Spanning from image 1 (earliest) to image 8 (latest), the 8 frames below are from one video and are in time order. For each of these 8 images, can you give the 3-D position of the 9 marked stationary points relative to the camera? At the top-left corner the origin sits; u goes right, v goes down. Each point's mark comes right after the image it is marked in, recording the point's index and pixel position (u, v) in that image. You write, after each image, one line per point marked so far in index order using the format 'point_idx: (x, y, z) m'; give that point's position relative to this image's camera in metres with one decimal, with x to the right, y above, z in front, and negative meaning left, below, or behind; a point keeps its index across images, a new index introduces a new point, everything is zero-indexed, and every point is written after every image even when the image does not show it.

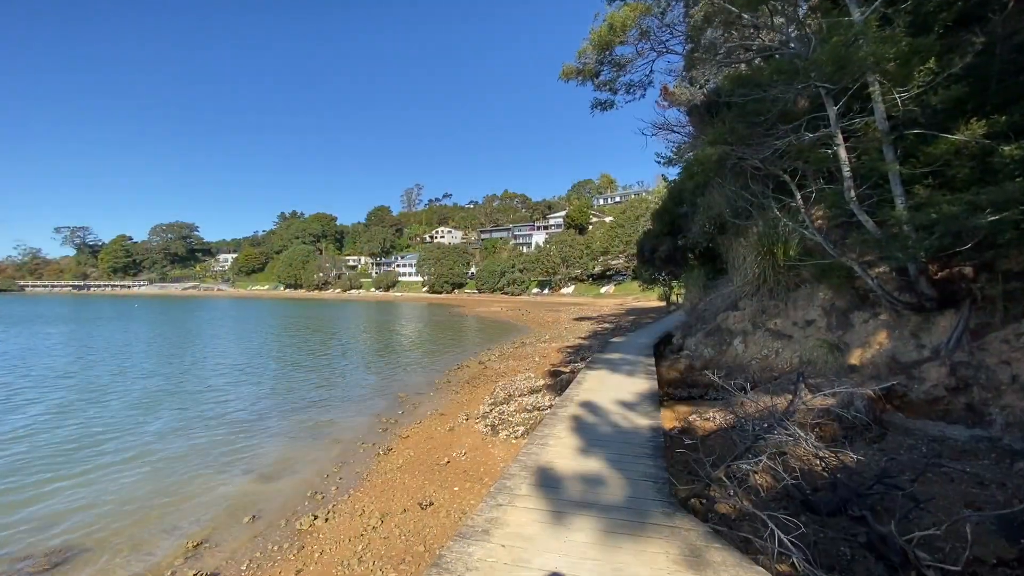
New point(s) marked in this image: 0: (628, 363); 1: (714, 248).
0: (+2.0, -1.4, +8.6) m
1: (+5.9, +1.2, +13.8) m
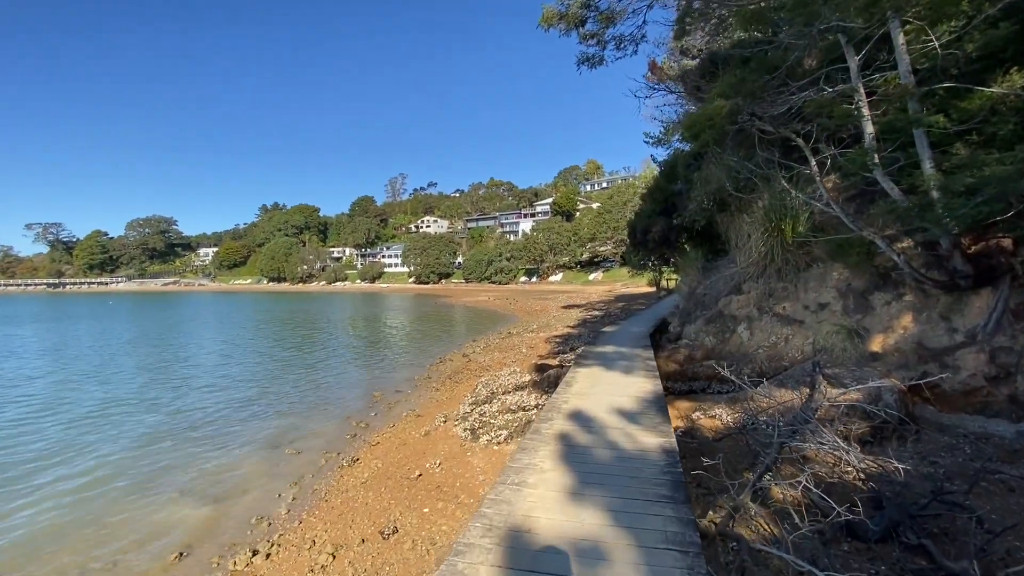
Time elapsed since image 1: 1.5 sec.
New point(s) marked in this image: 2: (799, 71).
0: (+1.7, -1.1, +7.5) m
1: (+5.4, +1.6, +12.8) m
2: (+4.9, +3.7, +8.1) m
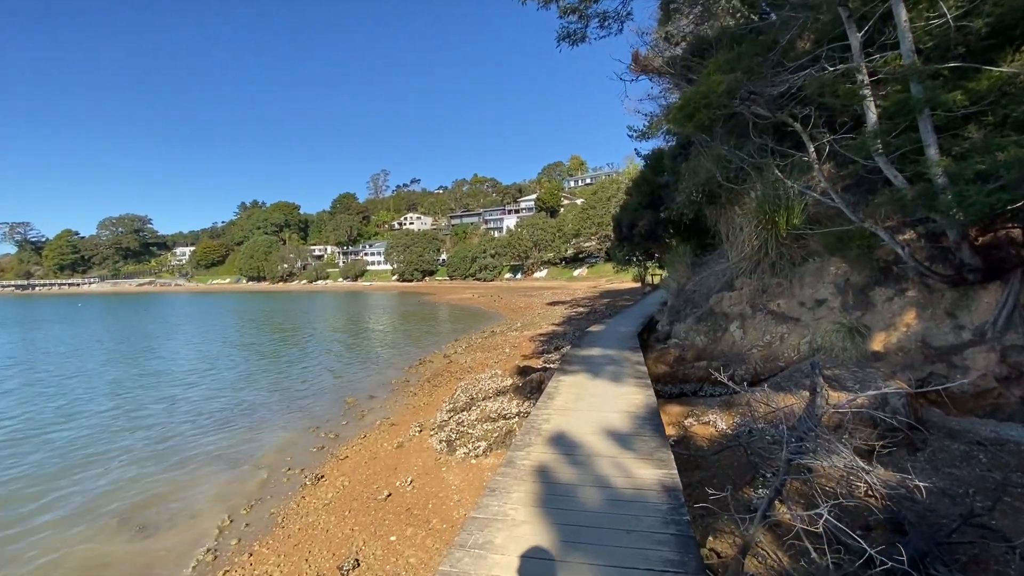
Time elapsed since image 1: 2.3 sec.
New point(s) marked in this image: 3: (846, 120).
0: (+1.4, -1.1, +6.9) m
1: (+4.9, +1.7, +12.2) m
2: (+4.5, +3.8, +7.5) m
3: (+5.1, +2.6, +7.3) m
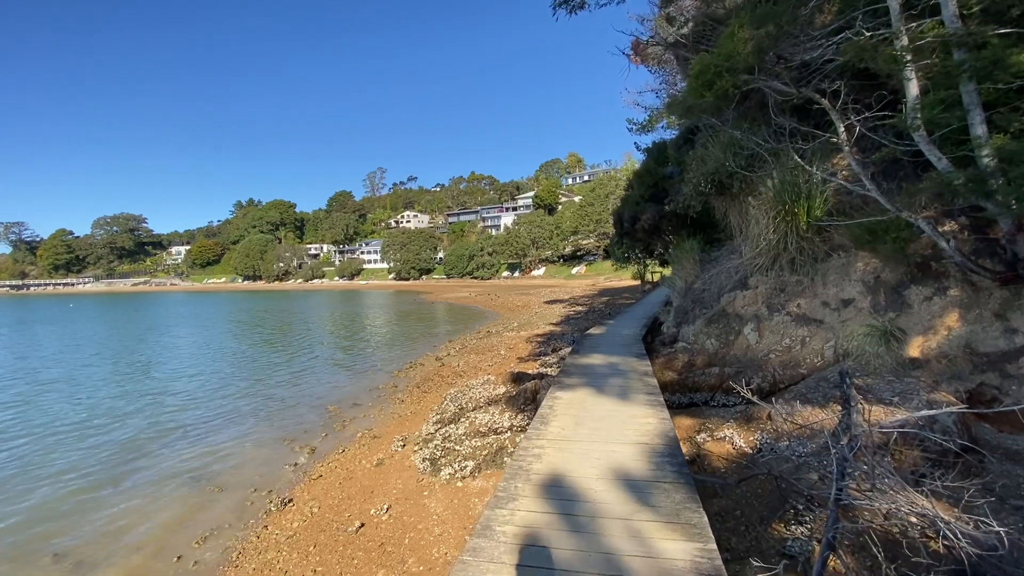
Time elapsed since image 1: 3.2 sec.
0: (+1.2, -1.1, +6.0) m
1: (+4.7, +1.8, +11.4) m
2: (+4.3, +3.8, +6.7) m
3: (+5.0, +2.6, +6.5) m
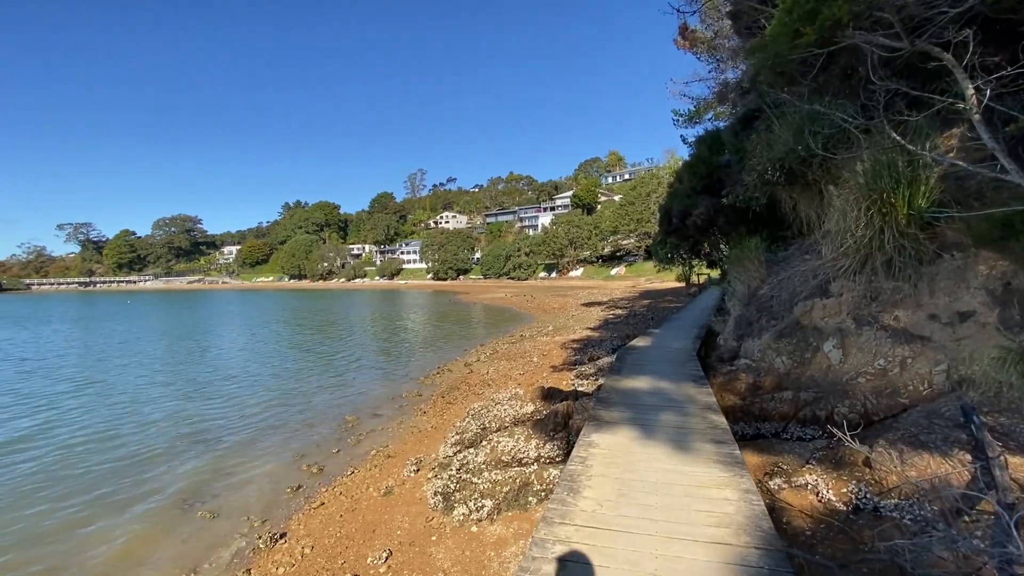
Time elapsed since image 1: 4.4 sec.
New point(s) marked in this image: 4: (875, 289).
0: (+1.5, -1.2, +4.8) m
1: (+5.4, +1.7, +9.8) m
2: (+4.7, +3.7, +5.2) m
3: (+5.3, +2.5, +4.9) m
4: (+5.2, 0.0, +6.9) m
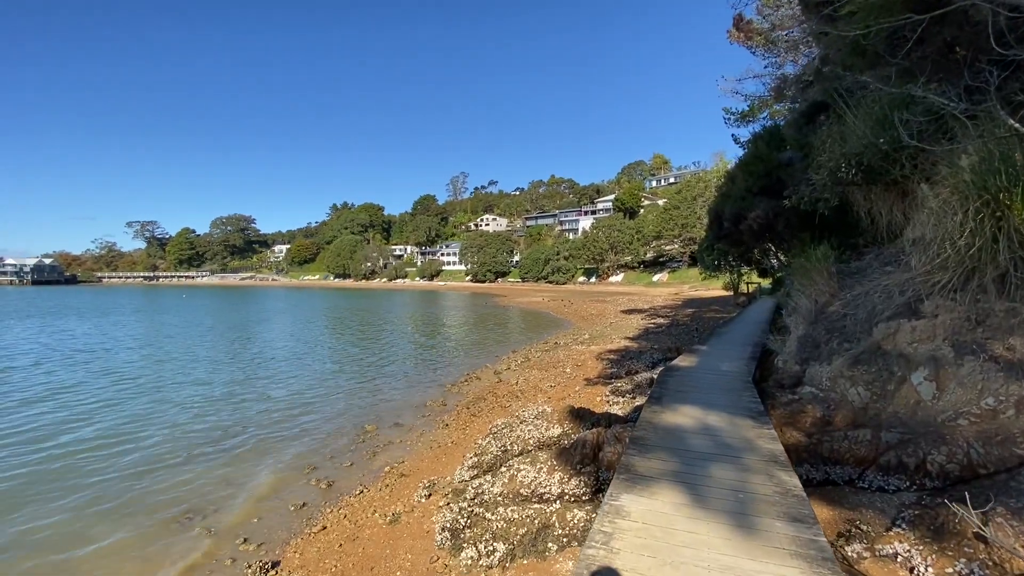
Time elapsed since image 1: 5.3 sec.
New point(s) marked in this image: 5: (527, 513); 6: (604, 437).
0: (+1.6, -1.3, +3.8) m
1: (+6.0, +1.4, +8.6) m
2: (+4.9, +3.4, +4.0) m
3: (+5.5, +2.2, +3.7) m
4: (+5.5, -0.3, +5.7) m
5: (+0.2, -2.5, +5.4) m
6: (+1.1, -1.9, +6.0) m
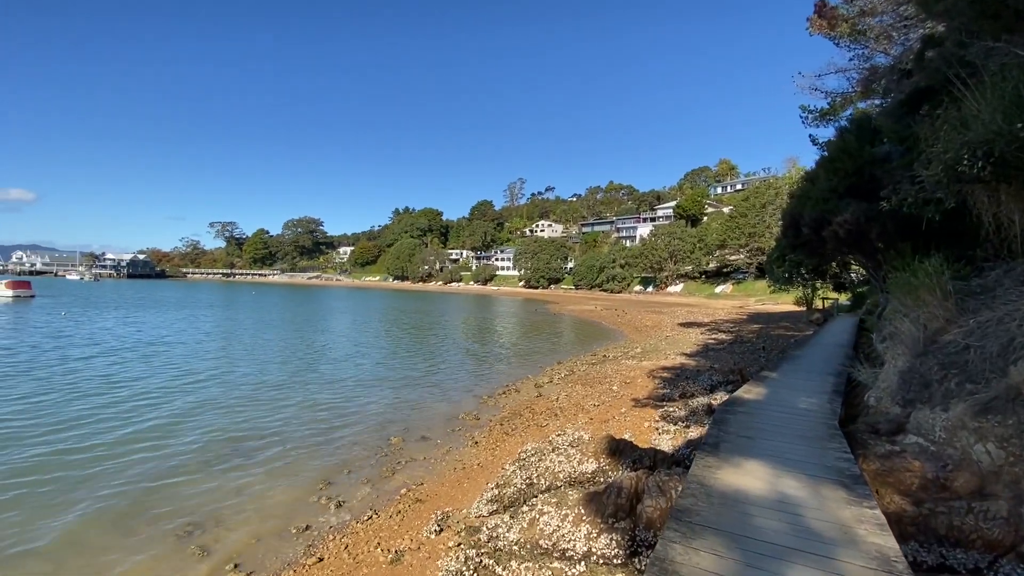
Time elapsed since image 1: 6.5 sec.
0: (+1.6, -1.4, +2.7) m
1: (+6.5, +1.1, +6.9) m
2: (+5.0, +3.2, +2.6) m
3: (+5.5, +2.0, +2.2) m
4: (+5.7, -0.5, +4.1) m
5: (+0.3, -2.7, +4.5) m
6: (+1.3, -2.1, +4.9) m
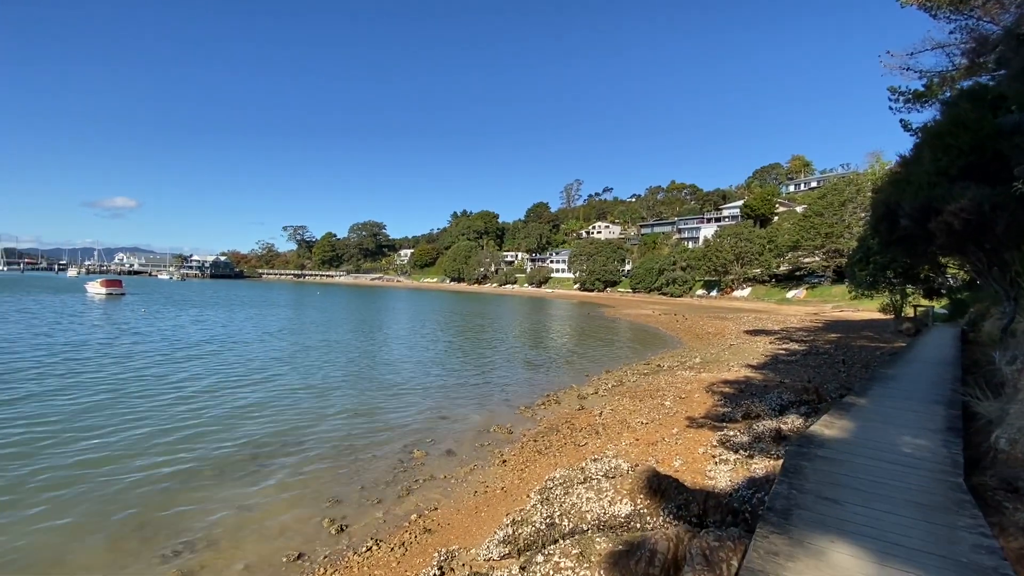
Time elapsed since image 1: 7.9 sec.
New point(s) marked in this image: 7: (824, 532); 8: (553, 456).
0: (+1.3, -1.5, +1.6) m
1: (+6.8, +1.0, +5.2) m
2: (+4.8, +3.2, +1.0) m
3: (+5.2, +1.9, +0.6) m
4: (+5.6, -0.6, +2.5) m
5: (+0.3, -2.7, +3.4) m
6: (+1.4, -2.1, +3.8) m
7: (+1.9, -1.5, +2.9) m
8: (+0.8, -3.1, +8.8) m
